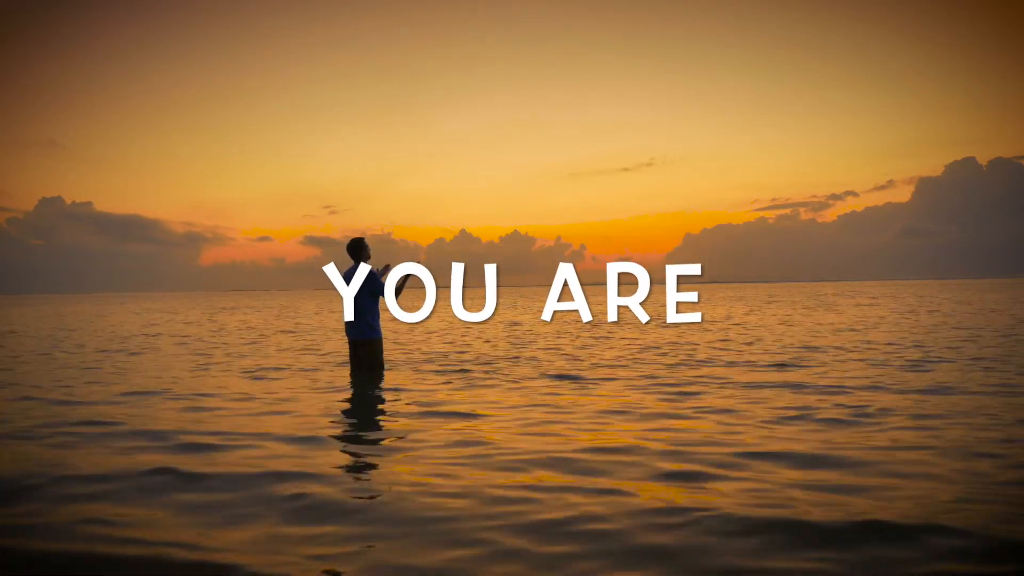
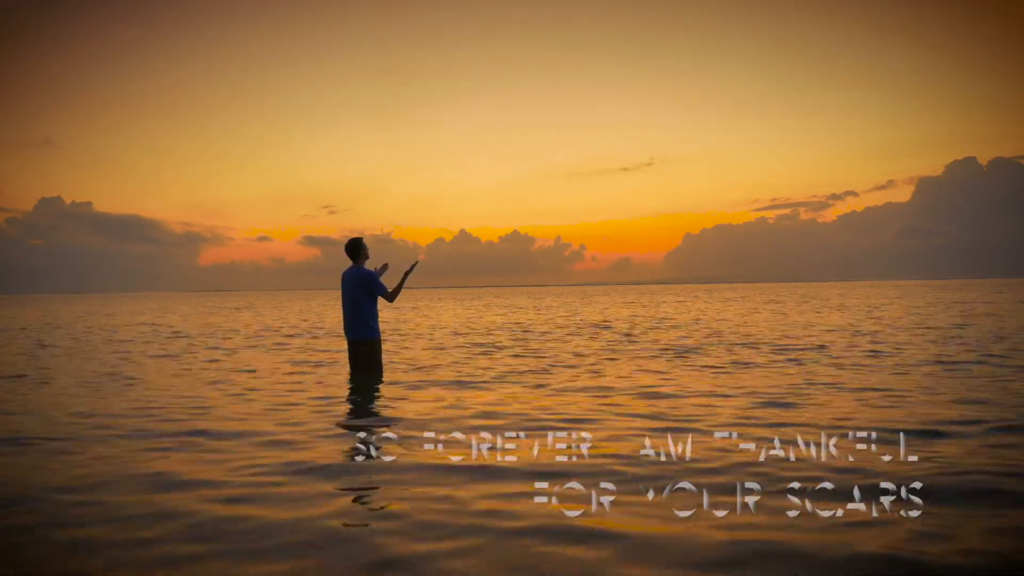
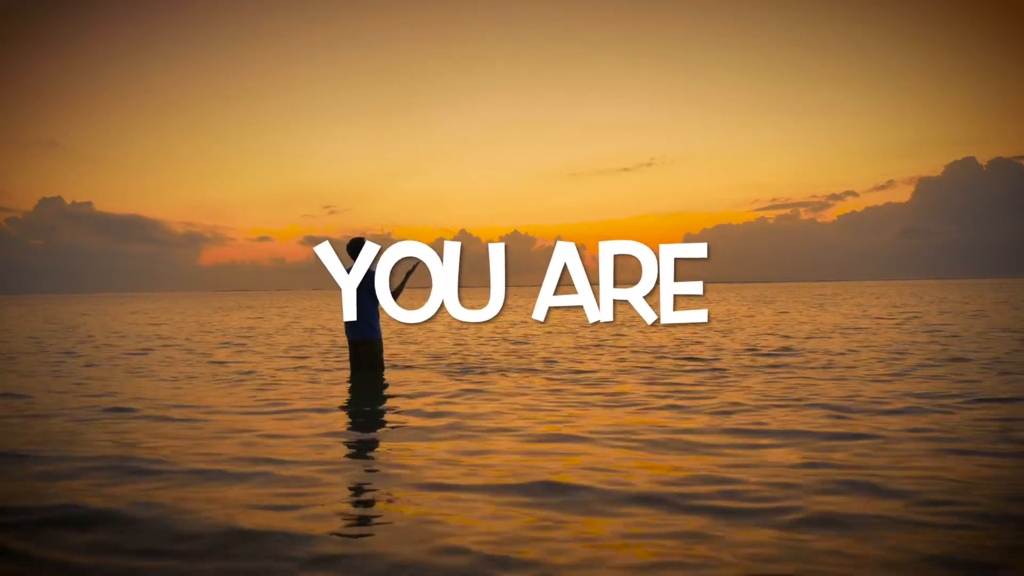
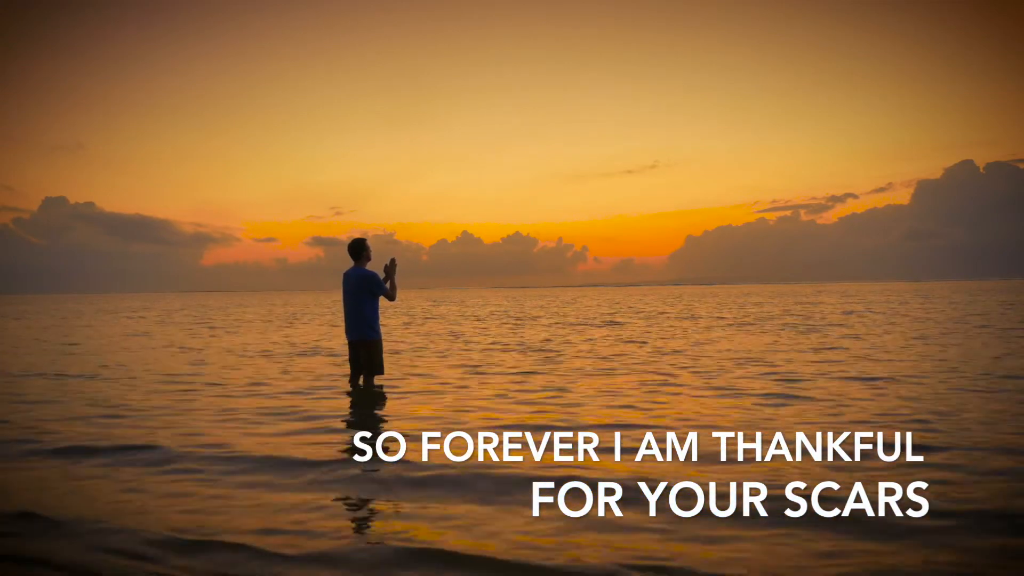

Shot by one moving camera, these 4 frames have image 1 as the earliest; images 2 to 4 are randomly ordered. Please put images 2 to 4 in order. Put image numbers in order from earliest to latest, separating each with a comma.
3, 2, 4
